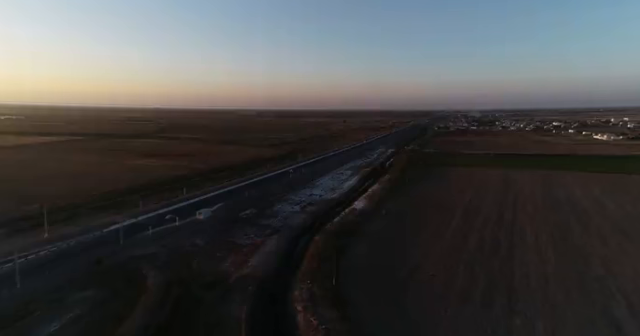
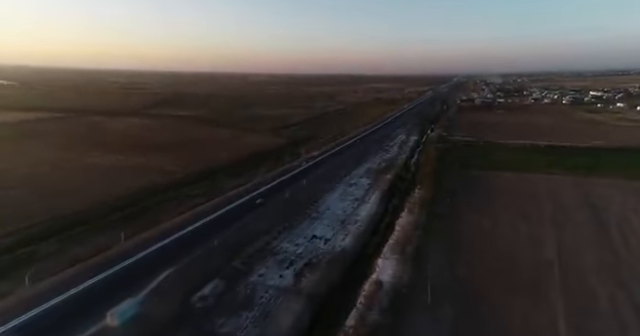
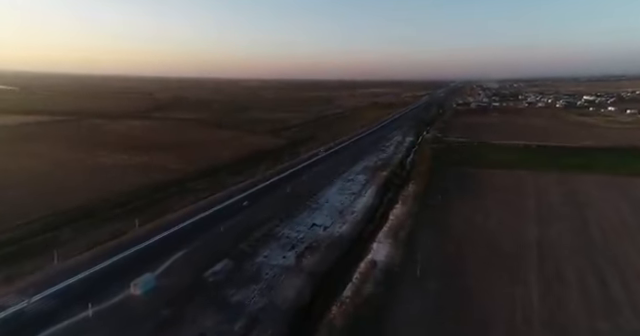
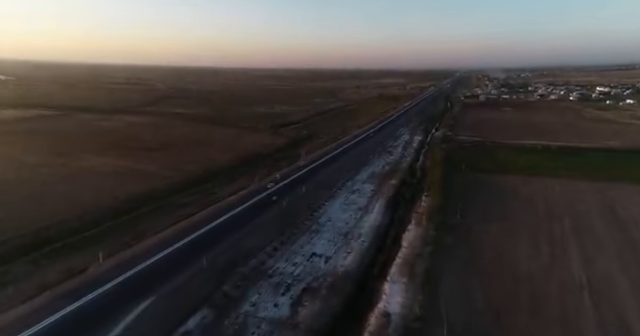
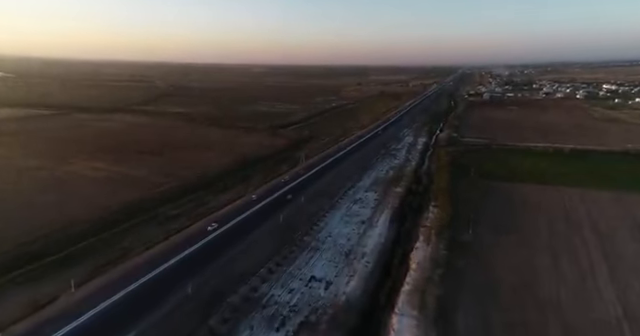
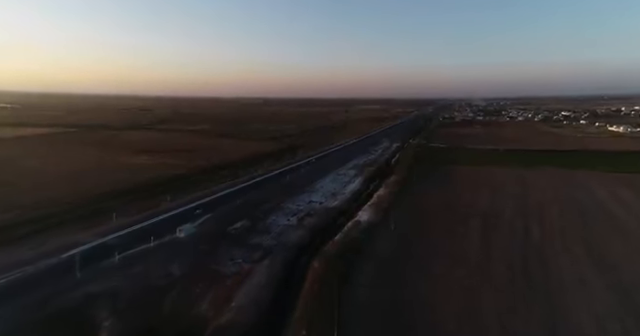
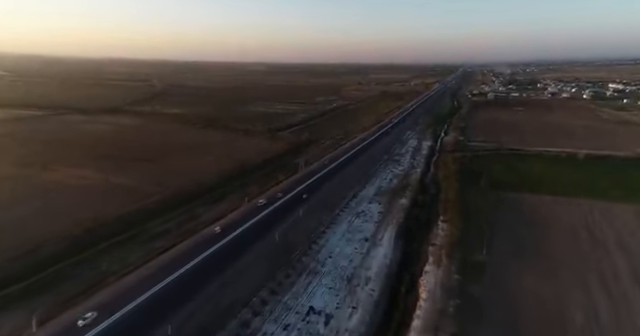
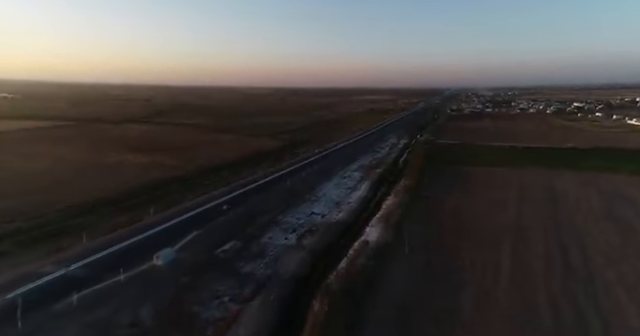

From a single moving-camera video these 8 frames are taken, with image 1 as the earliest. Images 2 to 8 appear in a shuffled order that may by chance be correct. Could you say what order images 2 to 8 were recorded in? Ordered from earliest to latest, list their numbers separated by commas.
6, 8, 3, 2, 4, 5, 7
